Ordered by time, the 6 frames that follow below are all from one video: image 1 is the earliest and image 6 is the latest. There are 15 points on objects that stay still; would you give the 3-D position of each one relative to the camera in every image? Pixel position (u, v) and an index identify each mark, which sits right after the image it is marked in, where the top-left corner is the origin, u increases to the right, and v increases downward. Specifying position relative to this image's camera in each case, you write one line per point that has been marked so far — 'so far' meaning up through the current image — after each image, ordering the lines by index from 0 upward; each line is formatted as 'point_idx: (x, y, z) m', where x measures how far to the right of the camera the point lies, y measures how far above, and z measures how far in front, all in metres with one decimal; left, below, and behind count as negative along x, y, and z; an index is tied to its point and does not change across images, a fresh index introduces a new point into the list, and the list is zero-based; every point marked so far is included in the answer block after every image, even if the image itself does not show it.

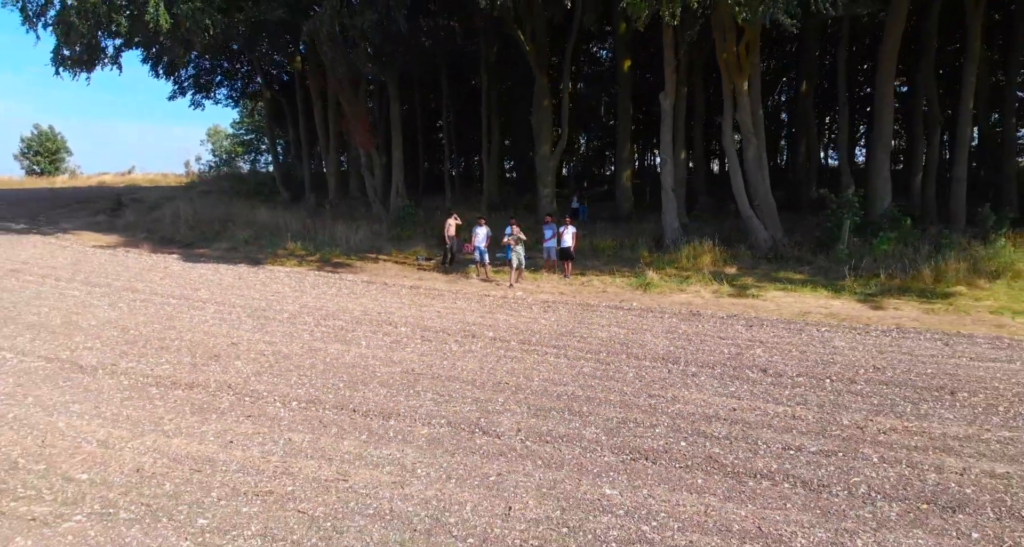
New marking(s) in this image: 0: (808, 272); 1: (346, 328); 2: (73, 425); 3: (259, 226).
0: (+5.4, 0.0, +11.8) m
1: (-2.1, -0.7, +8.4) m
2: (-3.7, -1.3, +5.5) m
3: (-6.5, +1.2, +16.6) m
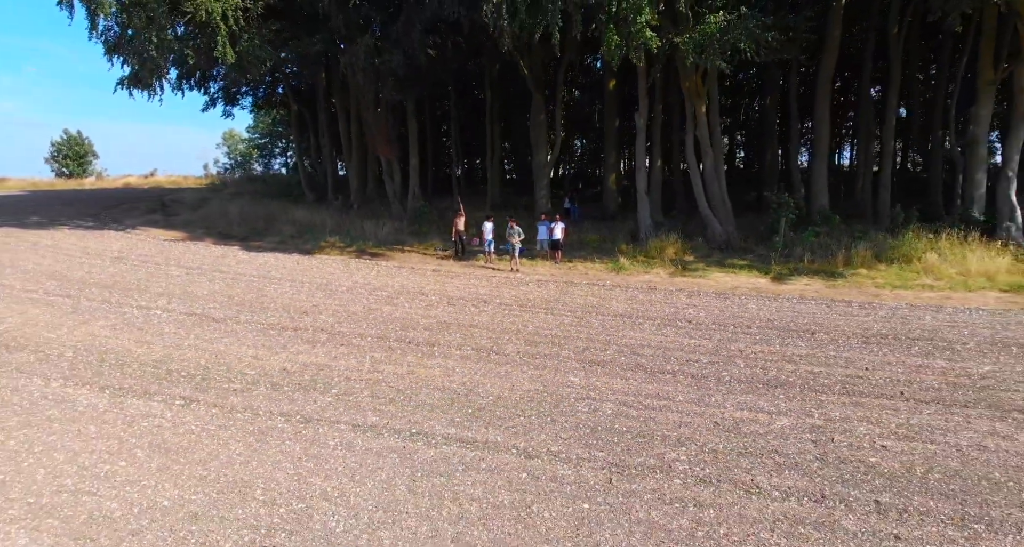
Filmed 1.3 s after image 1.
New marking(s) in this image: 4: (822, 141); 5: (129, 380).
0: (+5.5, +0.3, +14.8) m
1: (-2.1, -0.4, +11.4) m
2: (-3.7, -1.0, +8.5) m
3: (-6.4, +1.5, +19.6) m
4: (+8.4, +3.6, +17.5) m
5: (-4.4, -1.2, +7.5) m
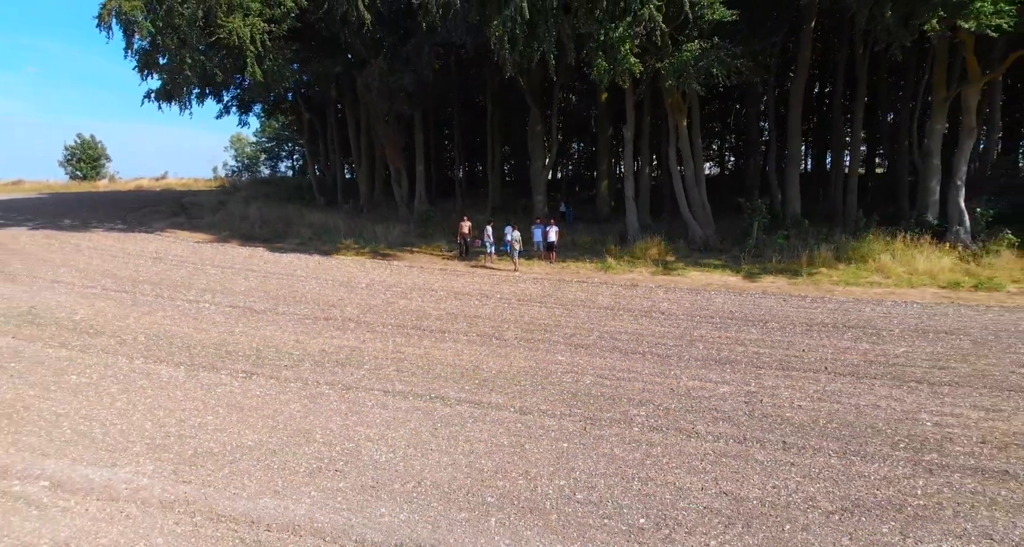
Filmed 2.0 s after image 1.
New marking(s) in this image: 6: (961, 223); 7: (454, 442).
0: (+5.4, +0.4, +16.4) m
1: (-2.1, -0.4, +13.0) m
2: (-3.7, -1.0, +10.1) m
3: (-6.5, +1.5, +21.2) m
4: (+8.4, +3.6, +19.2) m
5: (-4.4, -1.2, +9.1) m
6: (+11.3, +1.3, +16.2) m
7: (-0.6, -1.7, +6.6) m
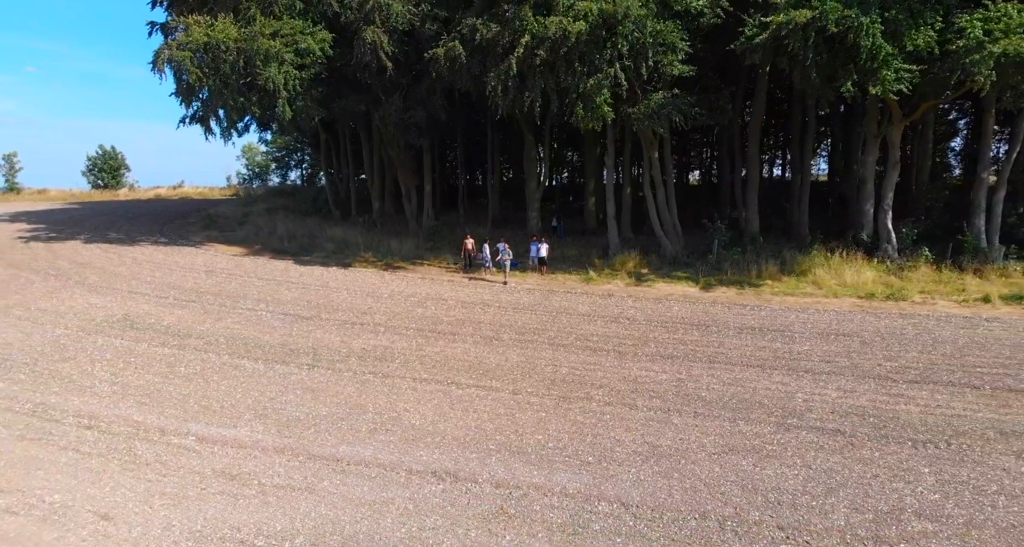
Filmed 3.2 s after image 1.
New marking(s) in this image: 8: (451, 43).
0: (+5.3, +0.1, +19.3) m
1: (-2.2, -0.7, +15.9) m
2: (-3.8, -1.3, +13.0) m
3: (-6.6, +1.2, +24.1) m
4: (+8.3, +3.3, +22.1) m
5: (-4.5, -1.5, +12.0) m
6: (+11.2, +1.0, +19.1) m
7: (-0.7, -2.0, +9.5) m
8: (-1.8, +6.5, +18.3) m
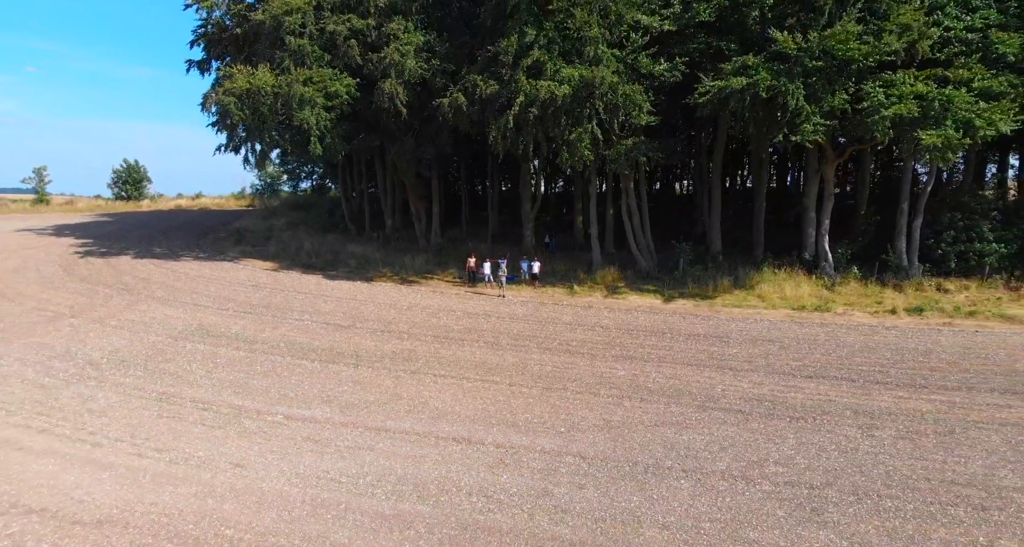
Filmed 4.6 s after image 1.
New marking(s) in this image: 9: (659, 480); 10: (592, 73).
0: (+5.2, -0.4, +22.9) m
1: (-2.3, -1.2, +19.5) m
2: (-3.9, -1.8, +16.6) m
3: (-6.7, +0.7, +27.7) m
4: (+8.1, +2.8, +25.7) m
5: (-4.6, -2.0, +15.6) m
6: (+11.1, +0.5, +22.7) m
7: (-0.7, -2.5, +13.1) m
8: (-1.9, +6.0, +21.9) m
9: (+2.3, -3.2, +10.0) m
10: (+2.5, +6.2, +19.9) m
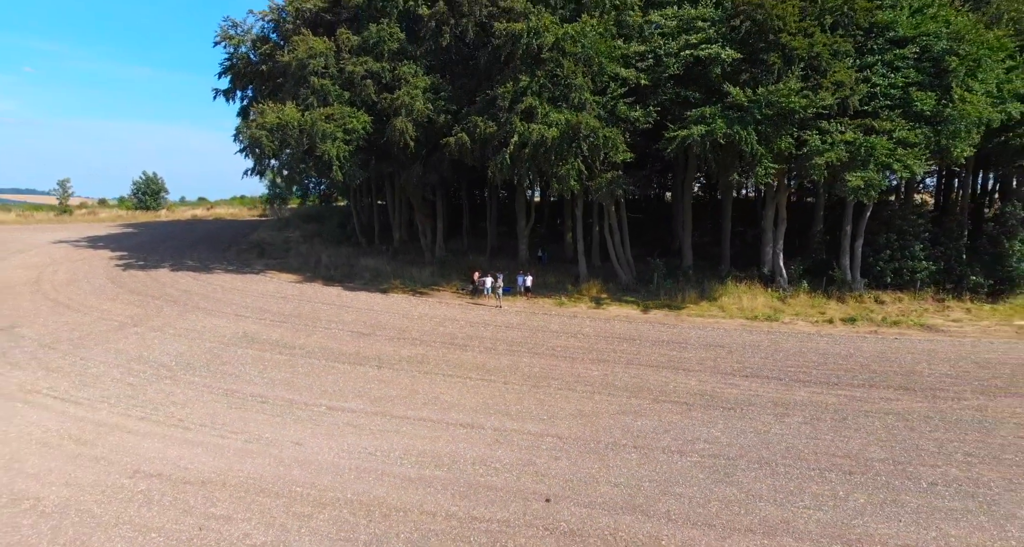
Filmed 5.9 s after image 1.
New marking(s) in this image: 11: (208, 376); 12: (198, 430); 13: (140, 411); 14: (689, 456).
0: (+5.1, -1.0, +26.3) m
1: (-2.5, -1.7, +22.9) m
2: (-4.0, -2.3, +20.0) m
3: (-6.9, +0.2, +31.1) m
4: (+8.0, +2.3, +29.1) m
5: (-4.7, -2.5, +19.0) m
6: (+10.9, 0.0, +26.1) m
7: (-0.9, -3.1, +16.5) m
8: (-2.1, +5.5, +25.3) m
9: (+2.2, -3.7, +13.4) m
10: (+2.3, +5.6, +23.2) m
11: (-8.3, -2.8, +17.6) m
12: (-7.1, -3.5, +14.6) m
13: (-8.9, -3.3, +15.4) m
14: (+3.6, -3.8, +13.3) m
